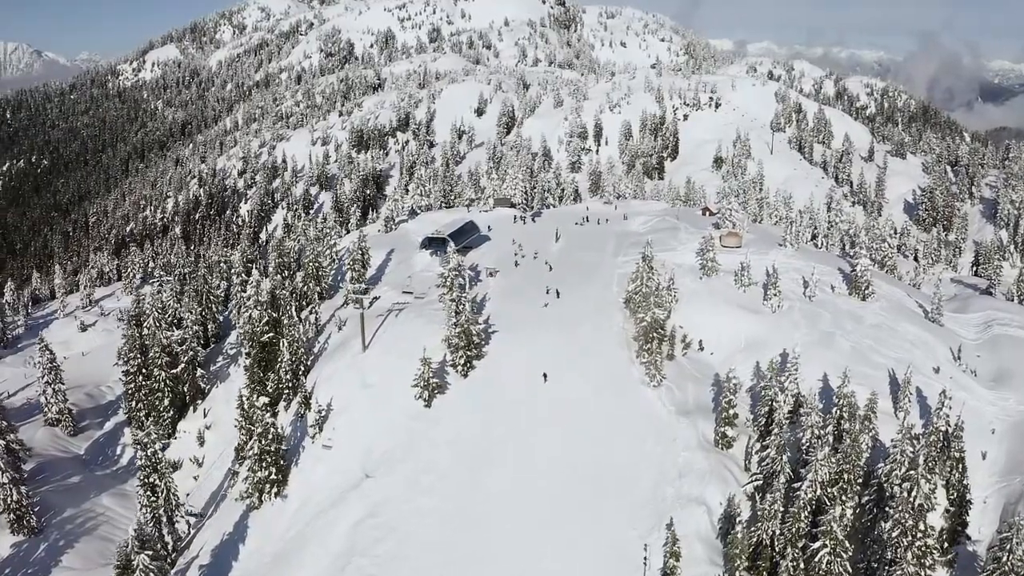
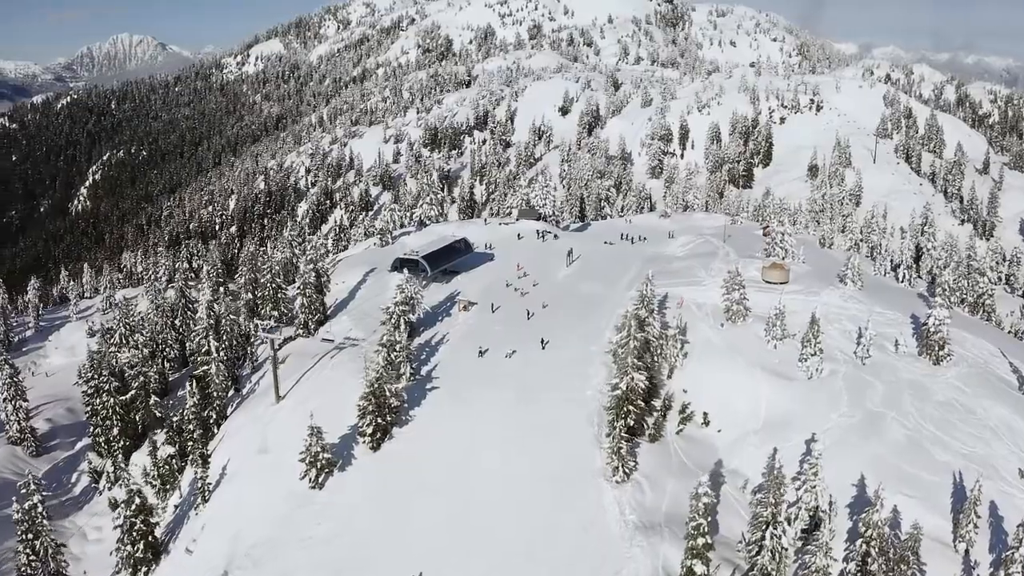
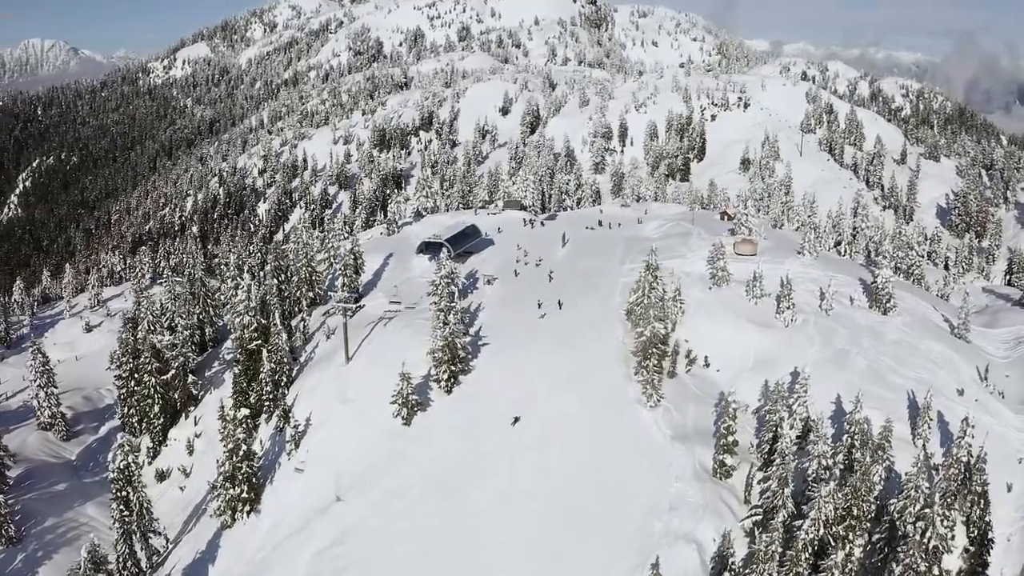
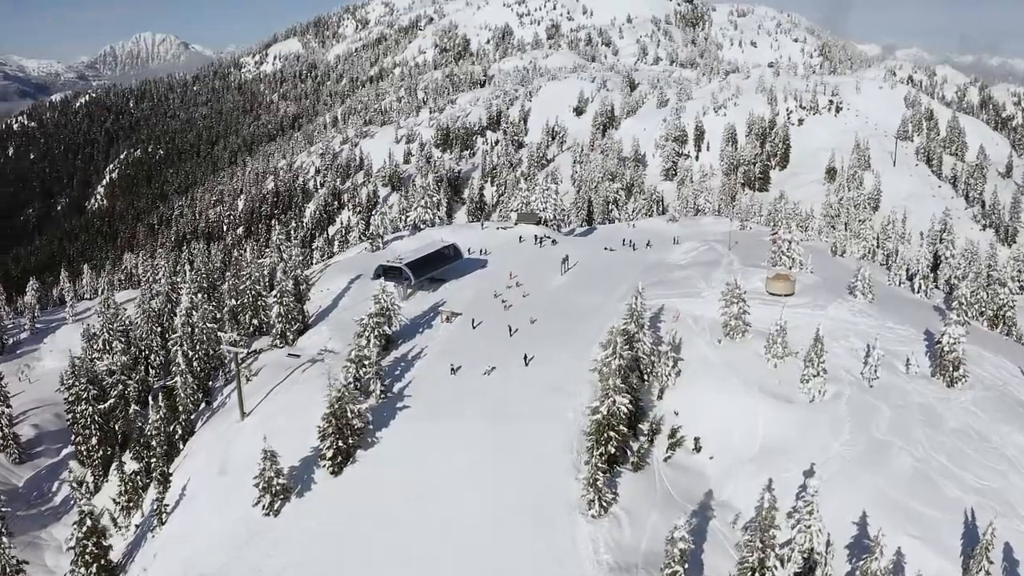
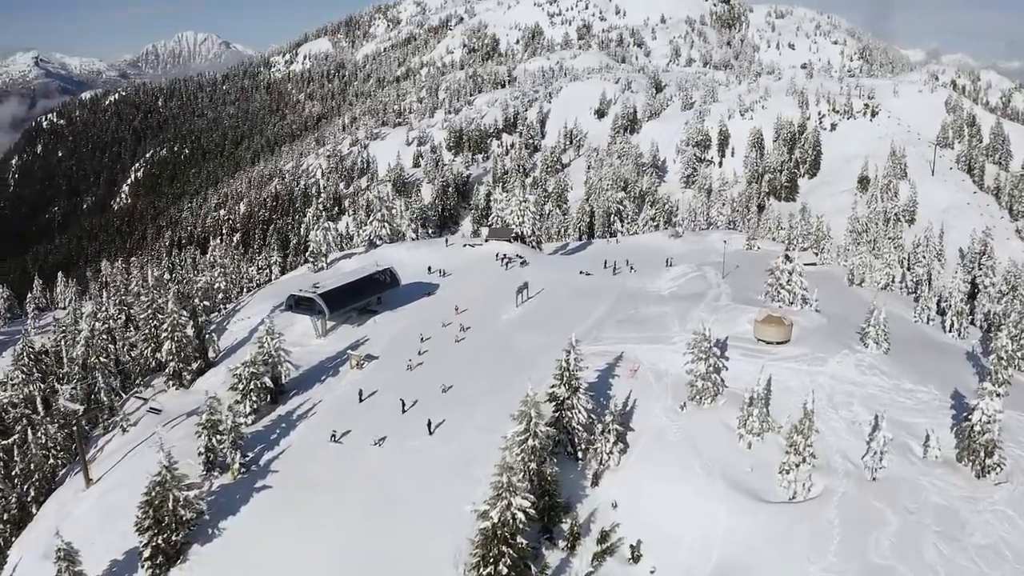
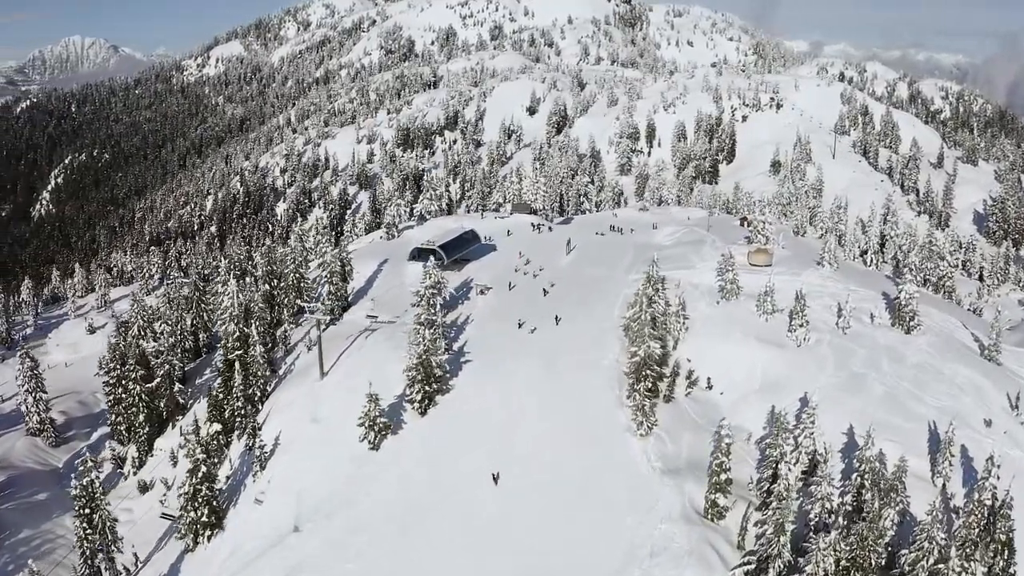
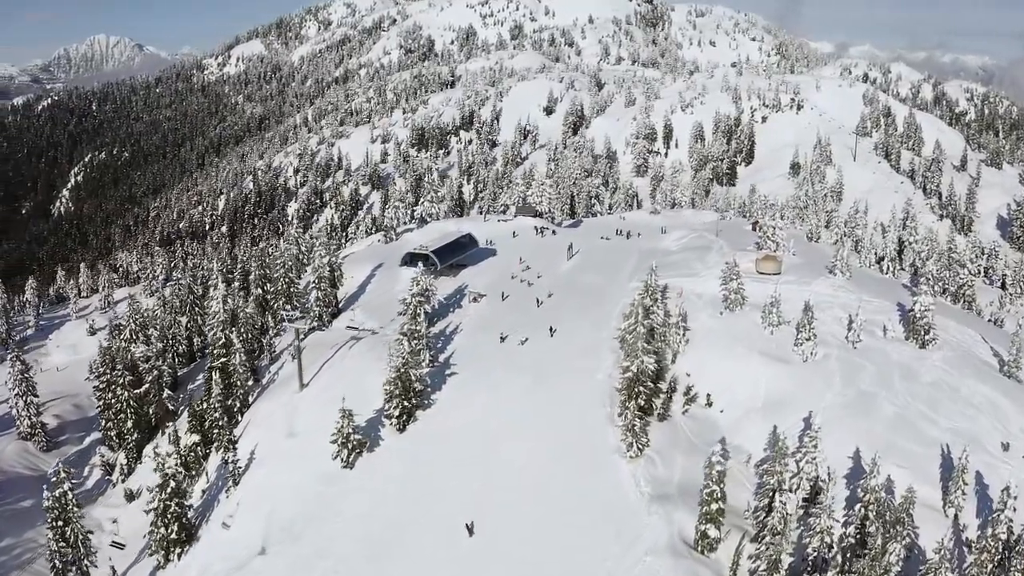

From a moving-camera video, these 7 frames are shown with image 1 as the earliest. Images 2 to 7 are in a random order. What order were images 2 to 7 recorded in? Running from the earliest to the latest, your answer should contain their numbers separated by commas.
3, 6, 7, 2, 4, 5
